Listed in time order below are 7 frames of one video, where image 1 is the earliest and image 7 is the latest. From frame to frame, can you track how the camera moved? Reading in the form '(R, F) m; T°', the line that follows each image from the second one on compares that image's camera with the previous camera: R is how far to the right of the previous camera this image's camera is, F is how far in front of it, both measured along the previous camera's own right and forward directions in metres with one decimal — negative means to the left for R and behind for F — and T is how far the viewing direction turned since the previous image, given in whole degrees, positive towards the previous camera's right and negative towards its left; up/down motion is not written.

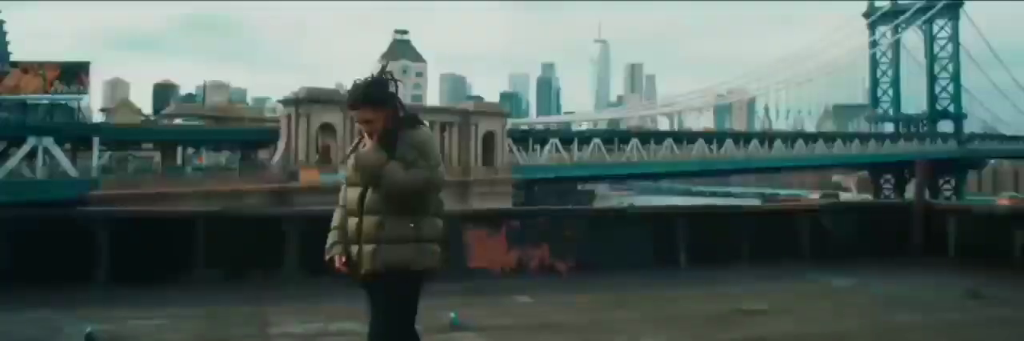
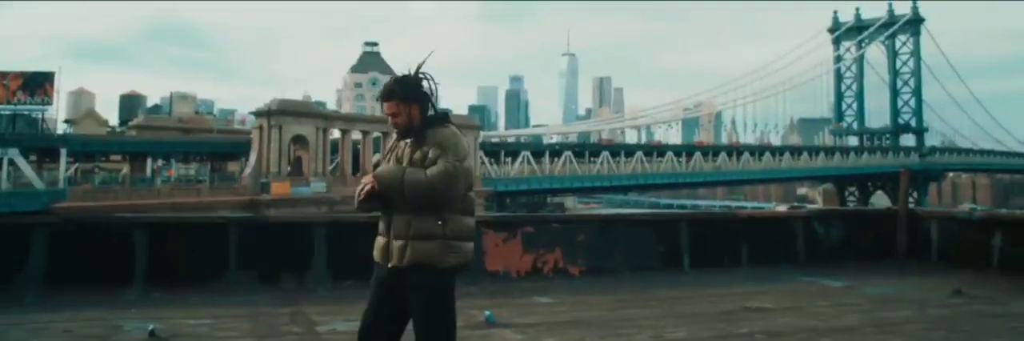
(-0.4, -0.4) m; +2°
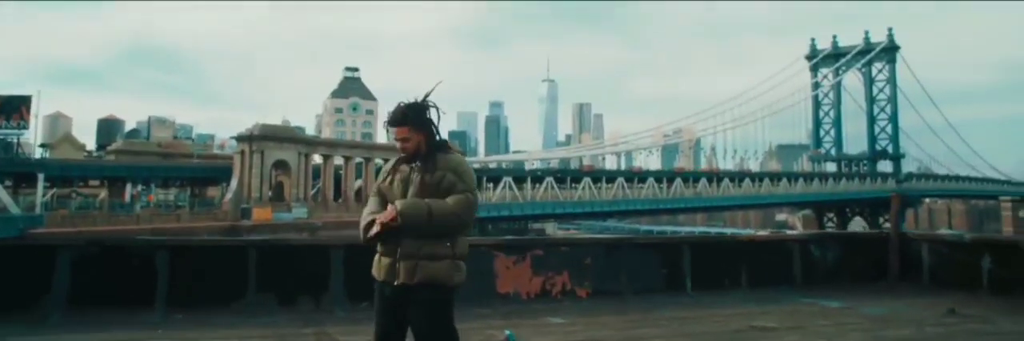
(-0.3, -0.2) m; +1°
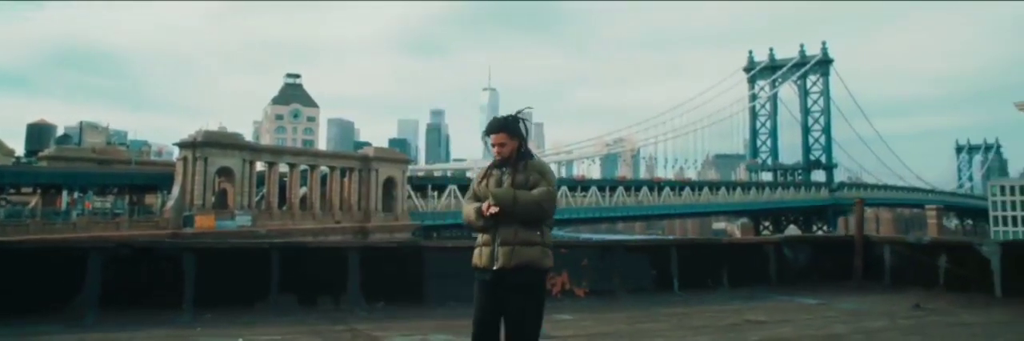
(-0.6, -0.5) m; +4°
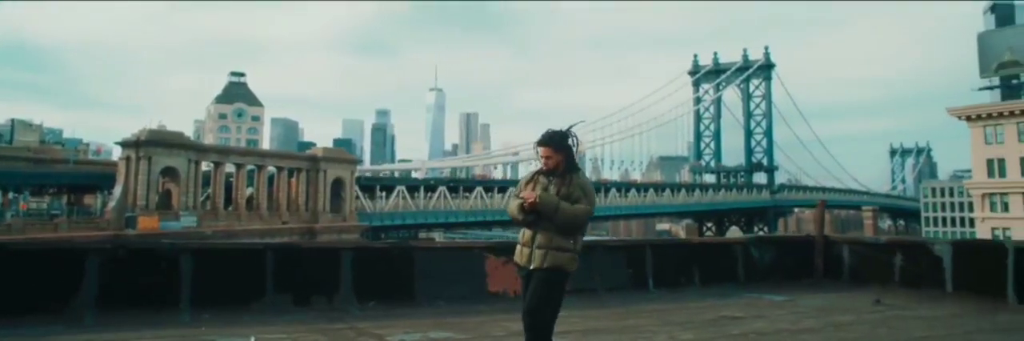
(-0.4, -0.3) m; +4°
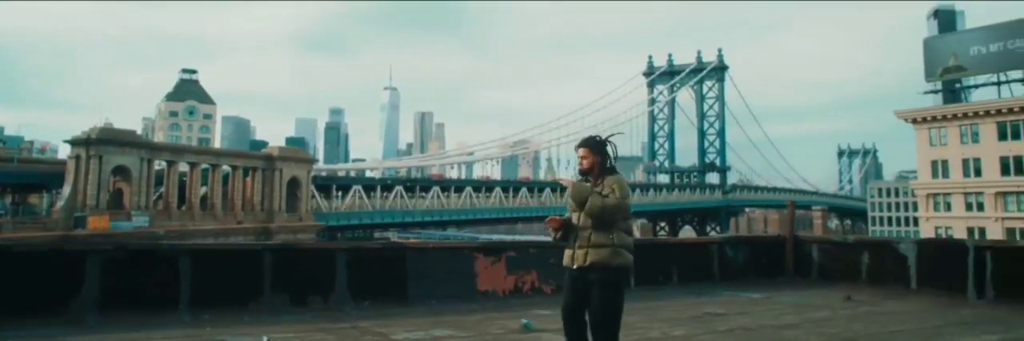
(-0.3, -0.2) m; +3°
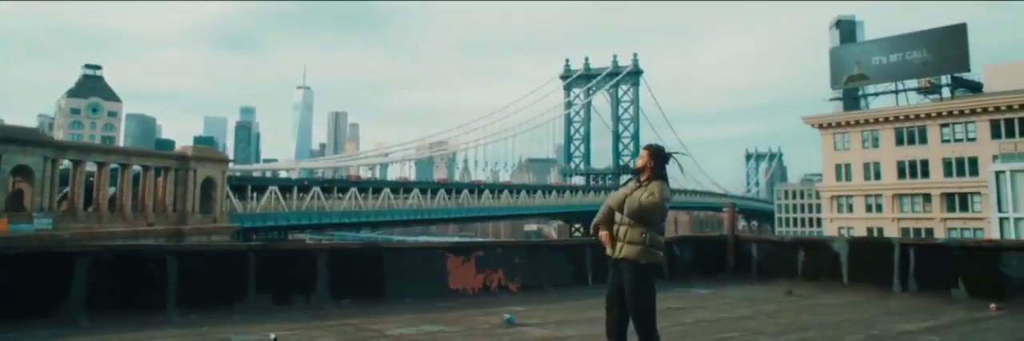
(-0.6, -0.4) m; +6°
